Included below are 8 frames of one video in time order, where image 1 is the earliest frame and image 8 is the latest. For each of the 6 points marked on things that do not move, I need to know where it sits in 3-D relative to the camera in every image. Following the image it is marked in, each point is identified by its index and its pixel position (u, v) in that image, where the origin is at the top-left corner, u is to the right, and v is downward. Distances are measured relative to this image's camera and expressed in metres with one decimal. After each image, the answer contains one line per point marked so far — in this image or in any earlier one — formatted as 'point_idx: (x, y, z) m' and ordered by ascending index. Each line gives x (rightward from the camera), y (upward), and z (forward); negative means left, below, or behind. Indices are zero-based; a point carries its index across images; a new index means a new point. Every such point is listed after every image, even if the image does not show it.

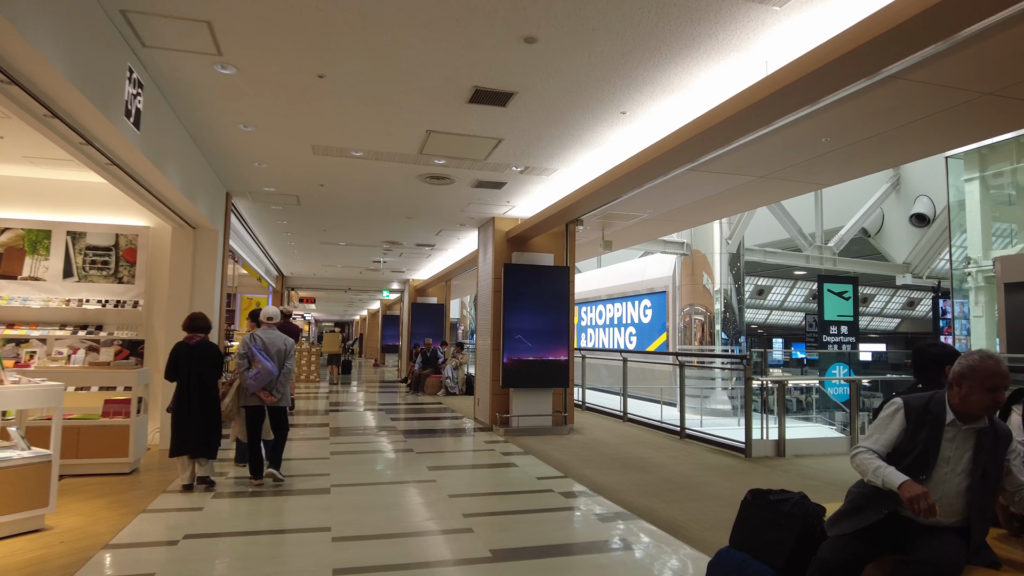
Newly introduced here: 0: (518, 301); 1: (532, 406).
0: (+0.1, -0.2, +8.0) m
1: (+0.3, -1.5, +8.1) m
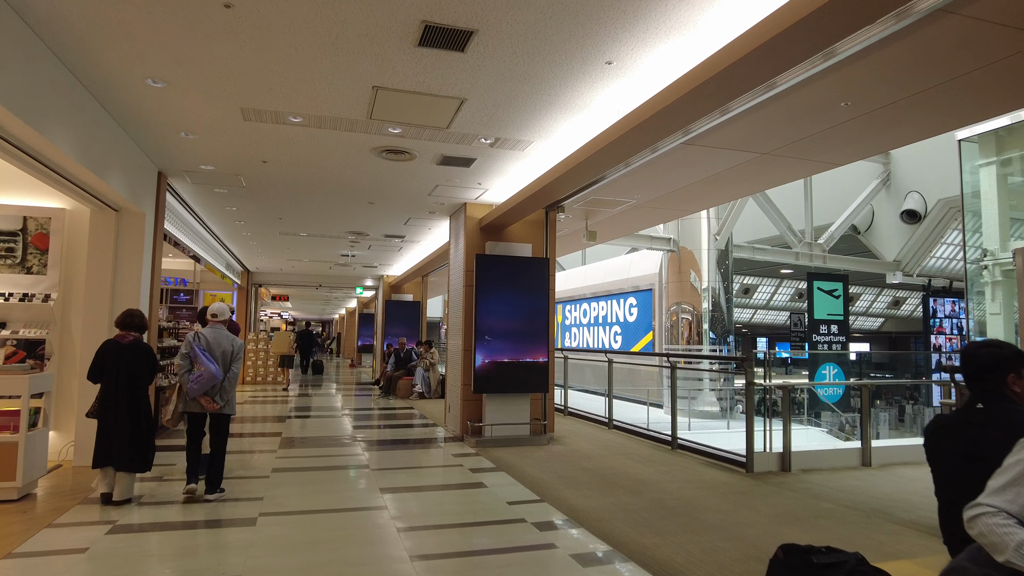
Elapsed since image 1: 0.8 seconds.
0: (-0.2, -0.1, +7.2) m
1: (0.0, -1.4, +7.3) m
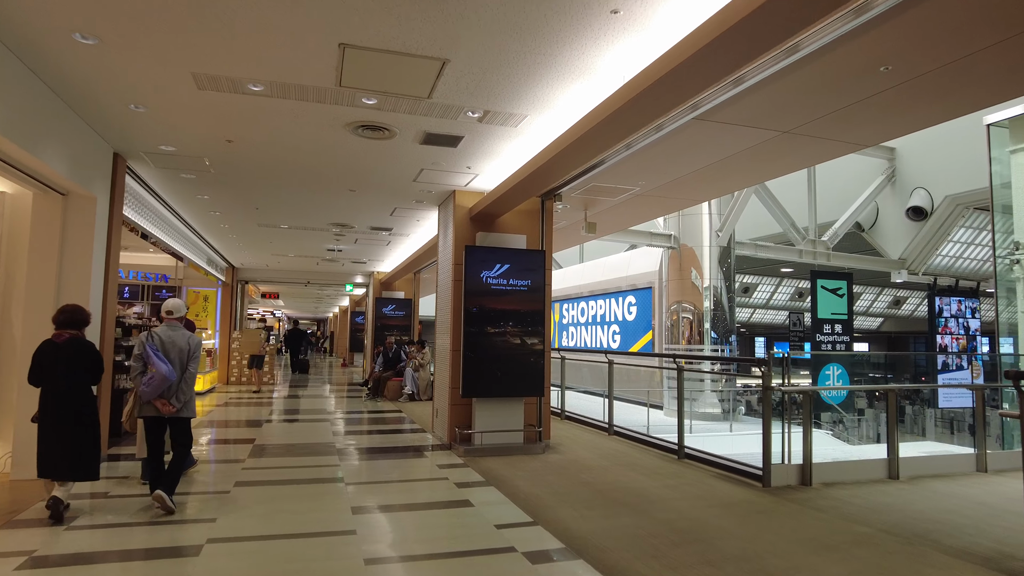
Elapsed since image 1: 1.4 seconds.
0: (-0.3, 0.0, +6.6) m
1: (-0.1, -1.3, +6.7) m
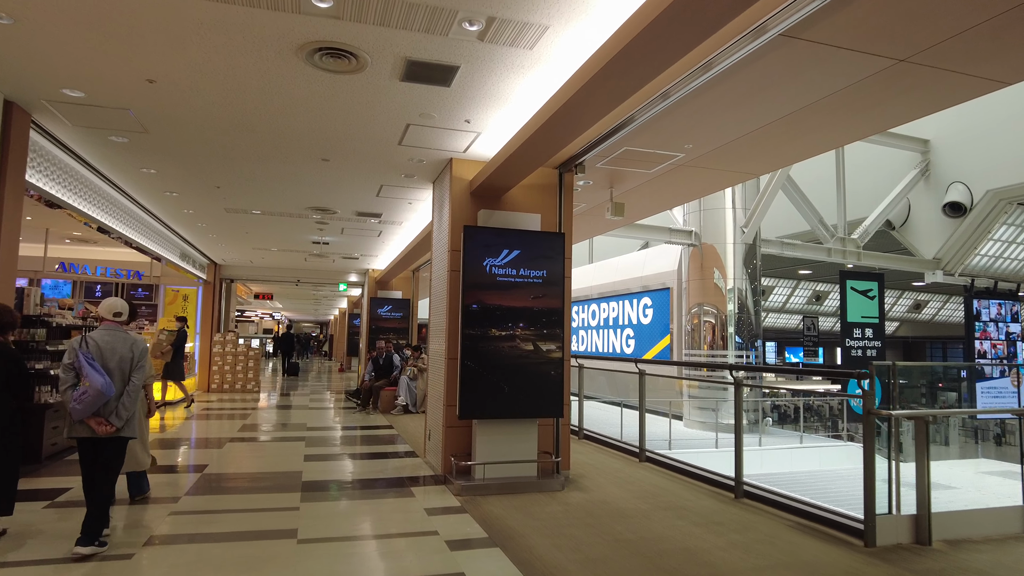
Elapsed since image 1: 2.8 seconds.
0: (-0.2, 0.0, +5.2) m
1: (0.0, -1.3, +5.3) m
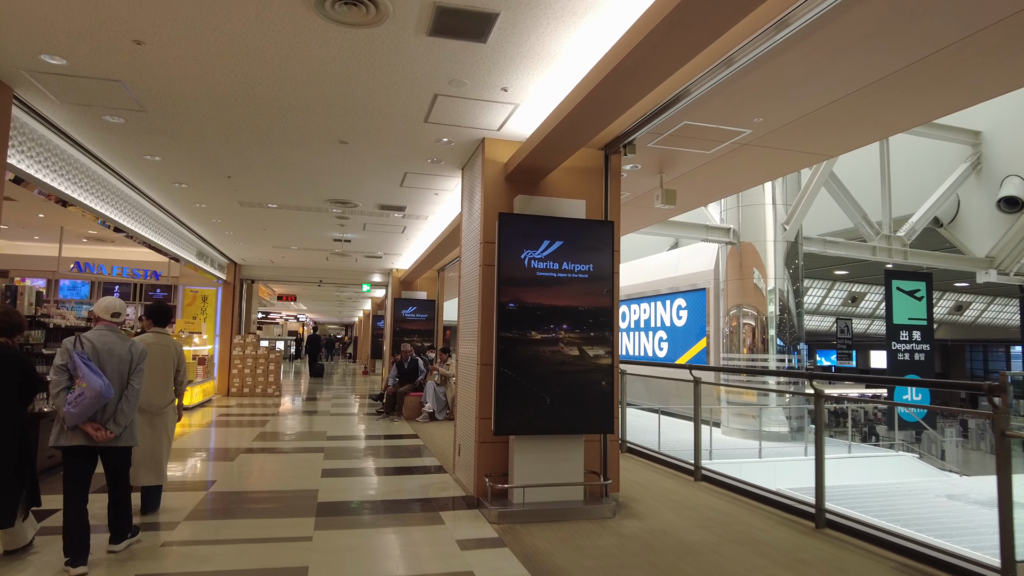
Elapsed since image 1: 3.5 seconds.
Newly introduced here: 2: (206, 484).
0: (+0.1, 0.0, +4.5) m
1: (+0.3, -1.2, +4.6) m
2: (-2.8, -1.8, +6.1) m
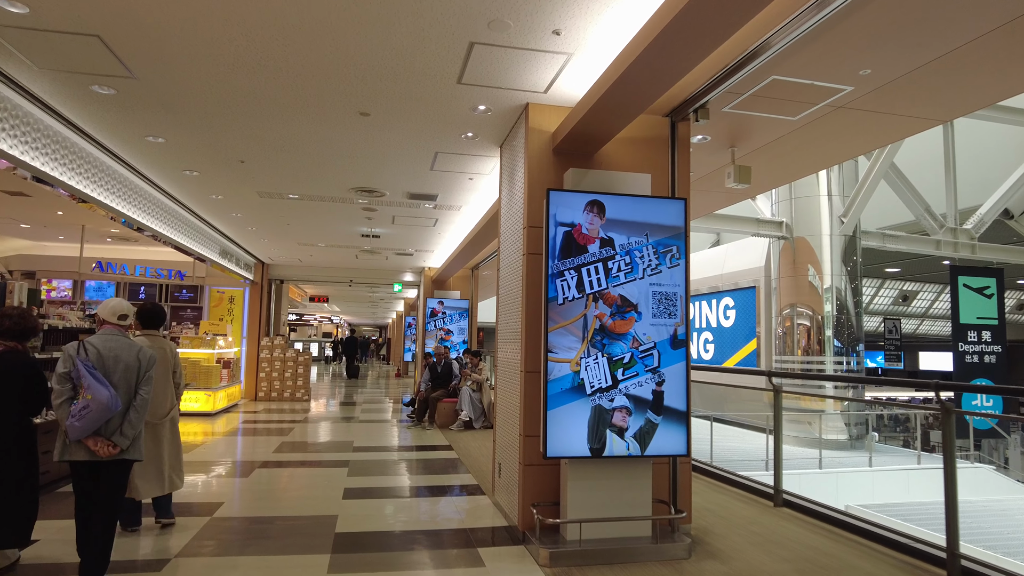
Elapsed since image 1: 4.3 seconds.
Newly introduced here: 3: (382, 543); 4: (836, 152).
0: (+0.4, +0.1, +3.7) m
1: (+0.6, -1.2, +3.8) m
2: (-2.4, -1.8, +5.4) m
3: (-0.8, -1.6, +4.2) m
4: (+2.5, +1.0, +5.2) m
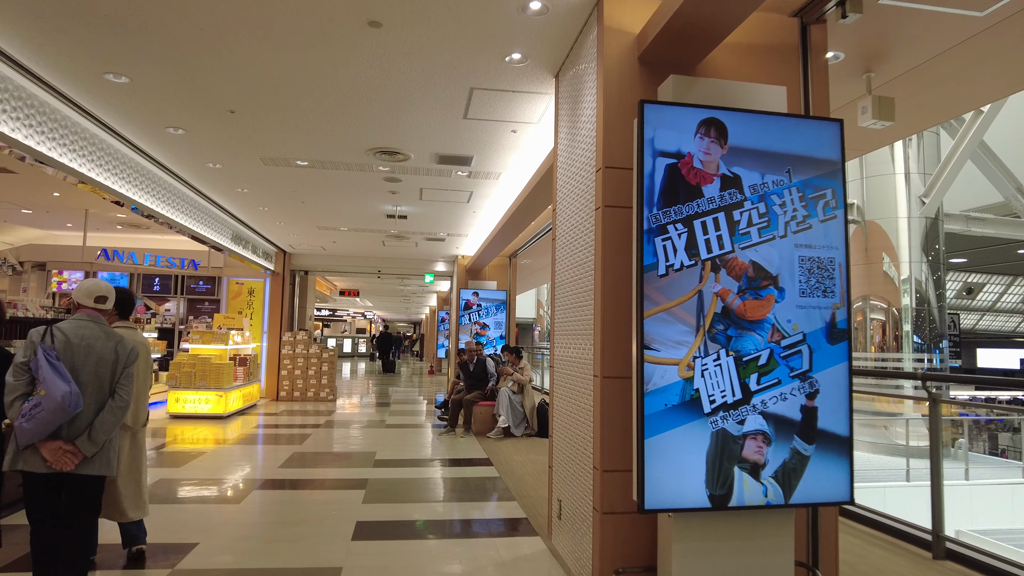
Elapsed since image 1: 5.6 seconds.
0: (+0.6, +0.2, +2.5) m
1: (+0.9, -1.1, +2.5) m
2: (-2.1, -1.6, +4.3) m
3: (-0.5, -1.5, +3.0) m
4: (+2.9, +1.2, +3.8) m
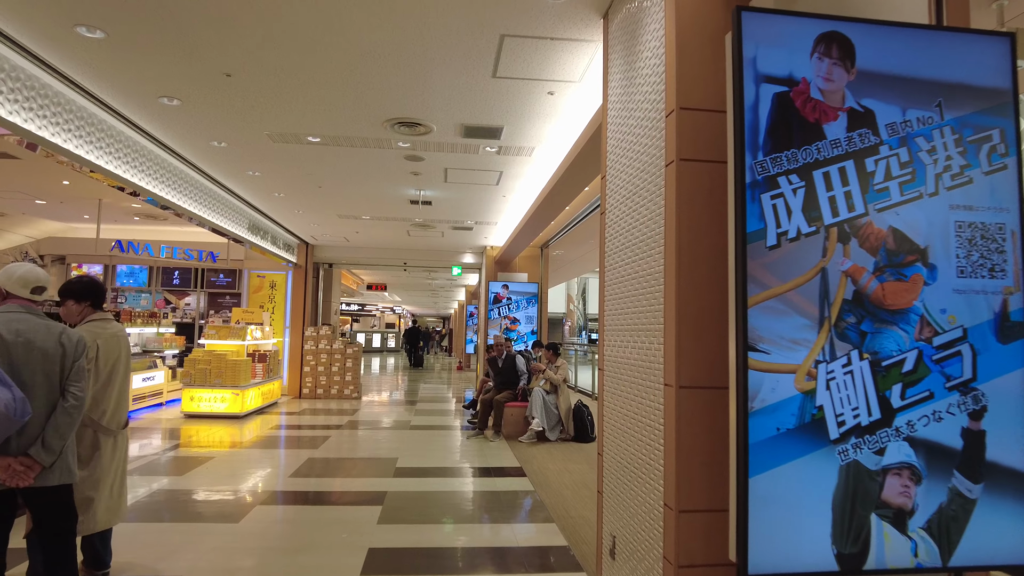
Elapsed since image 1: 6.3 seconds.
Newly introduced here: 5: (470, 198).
0: (+0.8, +0.3, +1.8) m
1: (+1.0, -1.0, +1.8) m
2: (-1.9, -1.6, +3.7) m
3: (-0.4, -1.4, +2.4) m
4: (+3.1, +1.3, +3.0) m
5: (-0.5, +1.0, +7.6) m
